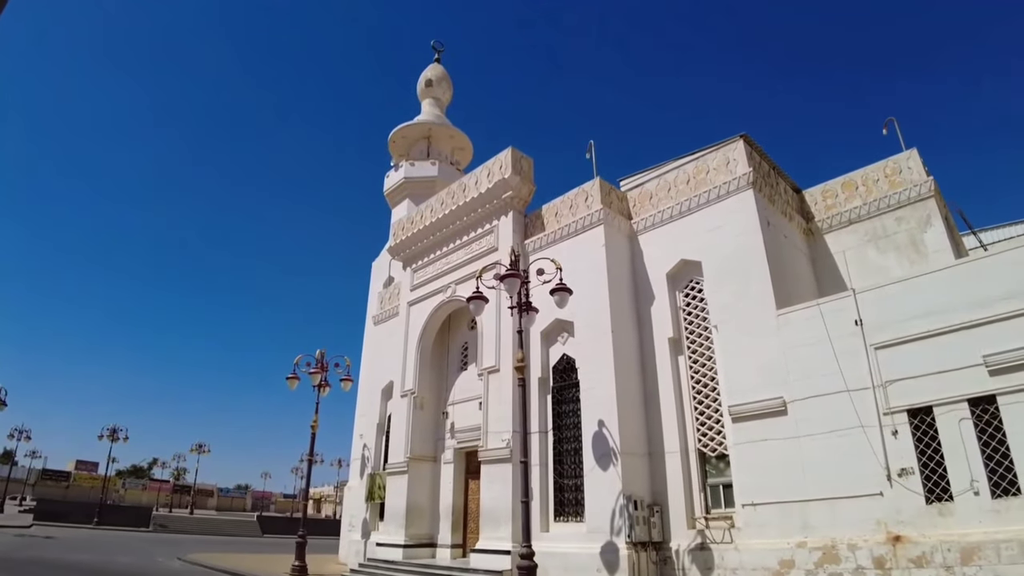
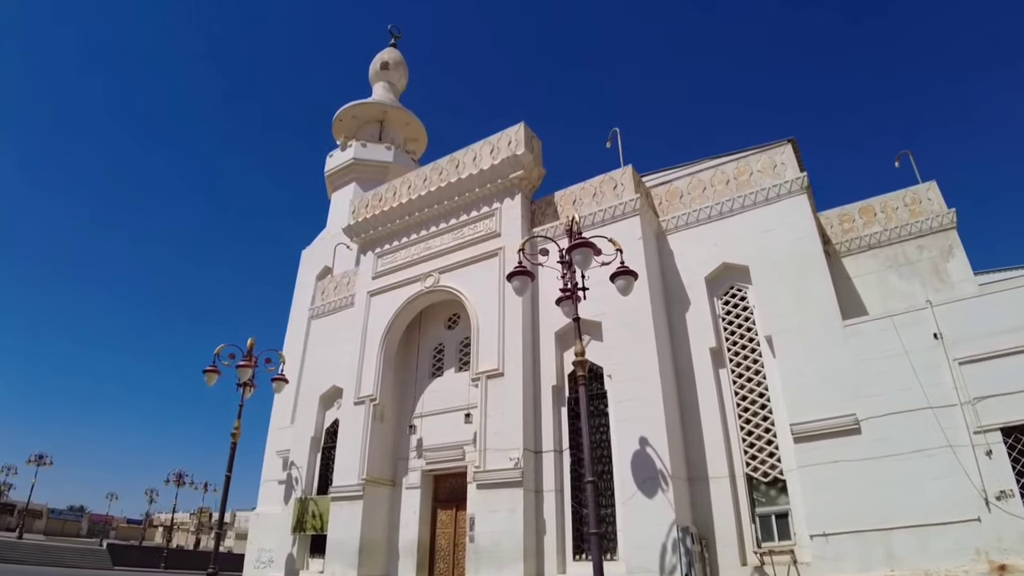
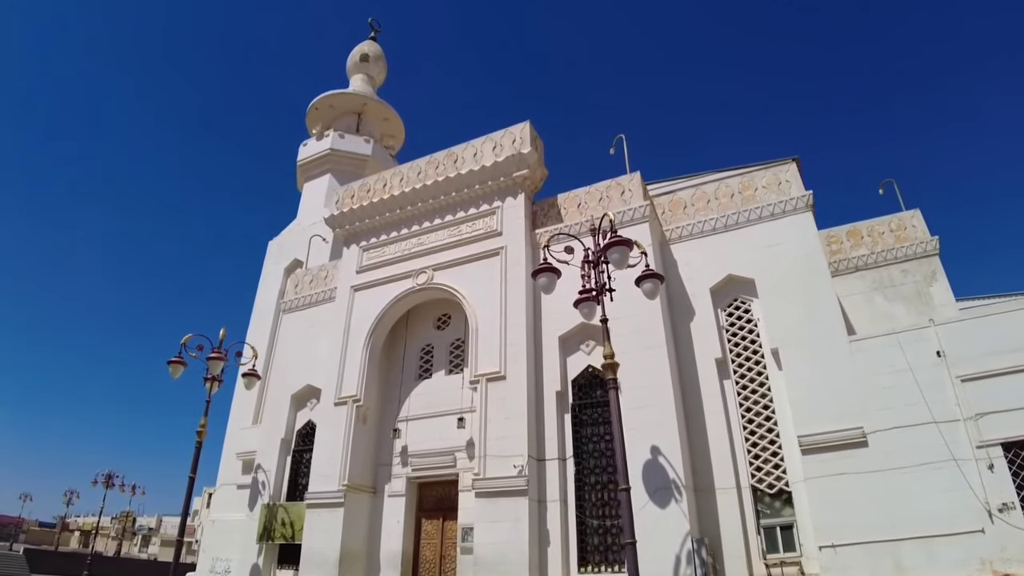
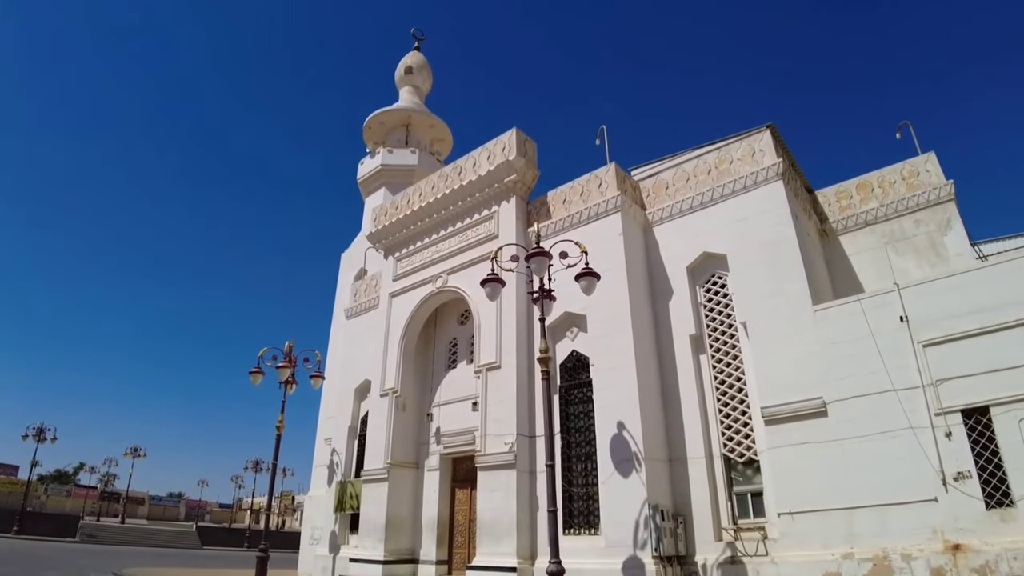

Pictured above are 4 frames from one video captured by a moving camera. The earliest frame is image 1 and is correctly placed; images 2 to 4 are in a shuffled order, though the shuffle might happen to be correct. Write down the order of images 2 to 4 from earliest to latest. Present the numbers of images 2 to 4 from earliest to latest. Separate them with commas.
4, 2, 3
